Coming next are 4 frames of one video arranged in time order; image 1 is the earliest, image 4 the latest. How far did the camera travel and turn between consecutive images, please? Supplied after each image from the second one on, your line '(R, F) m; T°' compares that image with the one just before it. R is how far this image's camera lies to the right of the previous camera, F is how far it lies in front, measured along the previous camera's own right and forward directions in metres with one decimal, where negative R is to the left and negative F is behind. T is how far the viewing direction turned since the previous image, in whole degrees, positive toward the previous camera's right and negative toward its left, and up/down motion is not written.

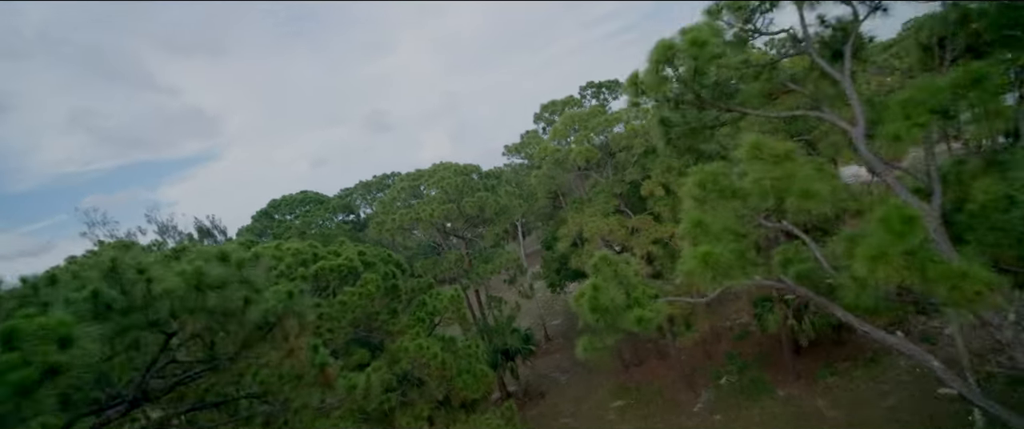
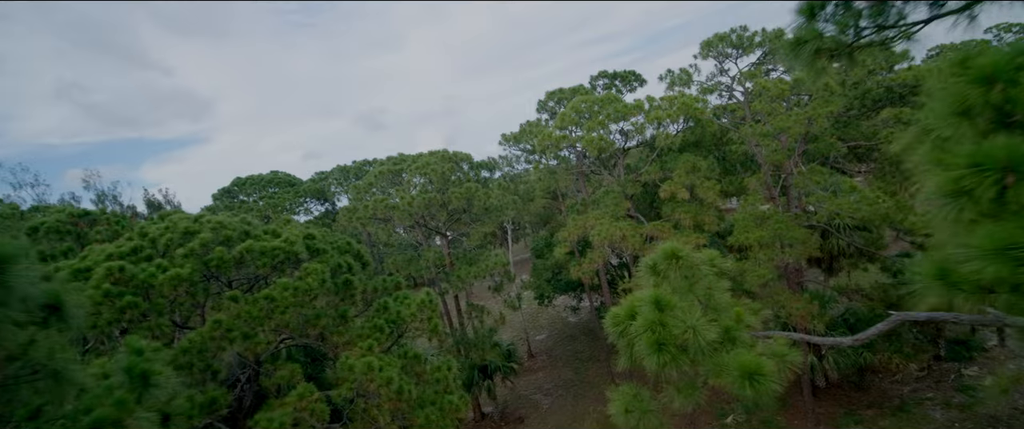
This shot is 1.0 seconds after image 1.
(-0.1, +2.4) m; +1°
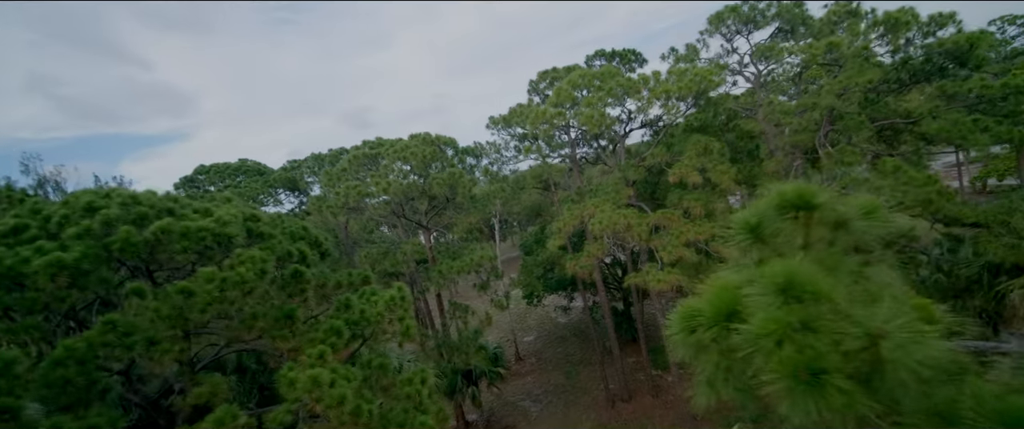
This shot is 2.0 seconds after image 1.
(0.0, +1.5) m; +2°
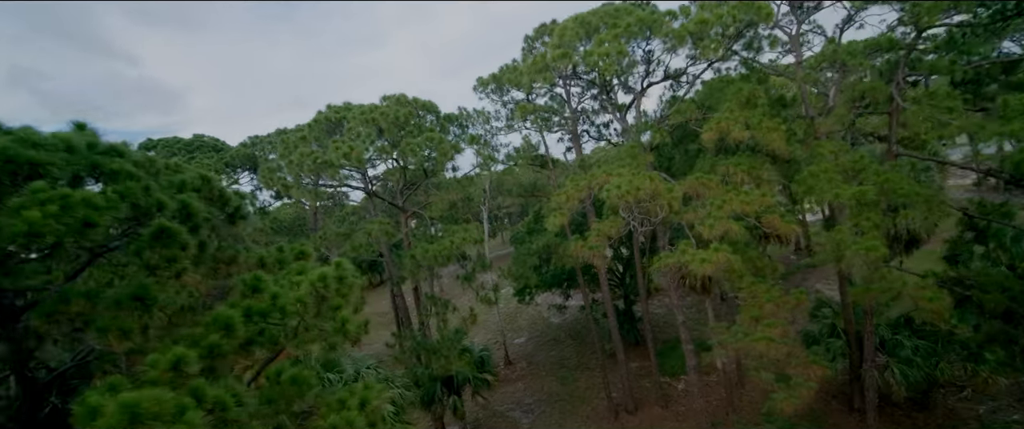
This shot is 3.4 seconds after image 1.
(0.0, +2.4) m; +1°
